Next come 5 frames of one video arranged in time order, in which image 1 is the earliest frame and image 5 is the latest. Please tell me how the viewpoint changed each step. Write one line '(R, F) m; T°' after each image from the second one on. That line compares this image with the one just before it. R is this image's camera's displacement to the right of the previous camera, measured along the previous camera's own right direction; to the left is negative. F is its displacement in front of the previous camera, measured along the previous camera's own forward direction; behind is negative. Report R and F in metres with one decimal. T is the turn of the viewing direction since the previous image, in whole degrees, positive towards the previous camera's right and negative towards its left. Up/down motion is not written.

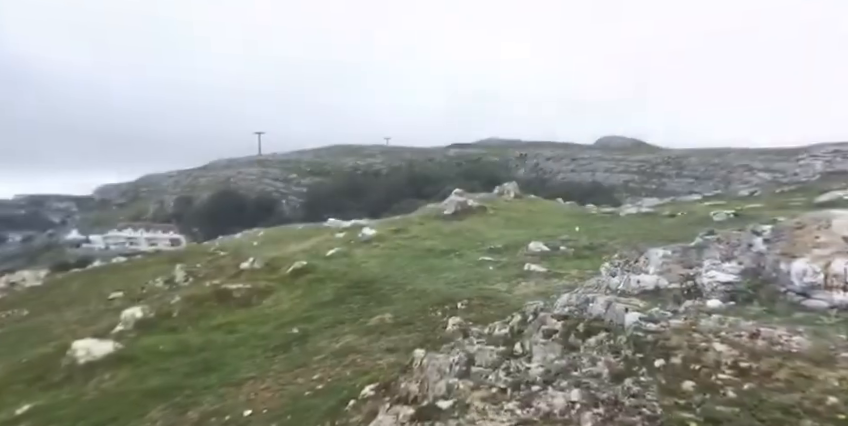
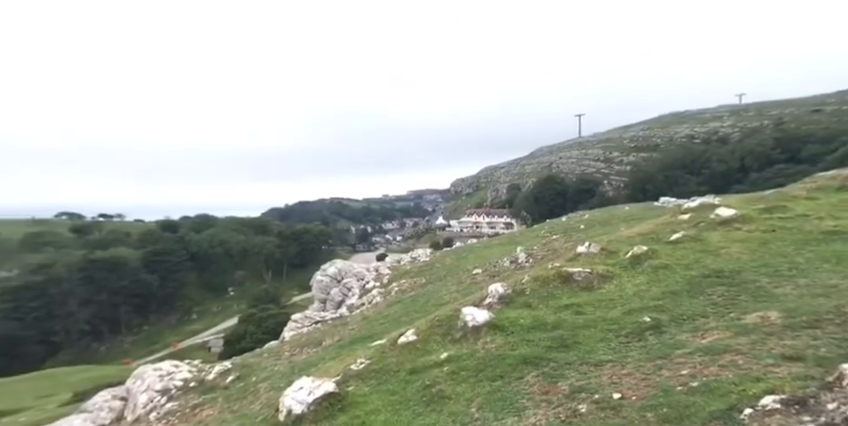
(-0.5, +0.2) m; -33°
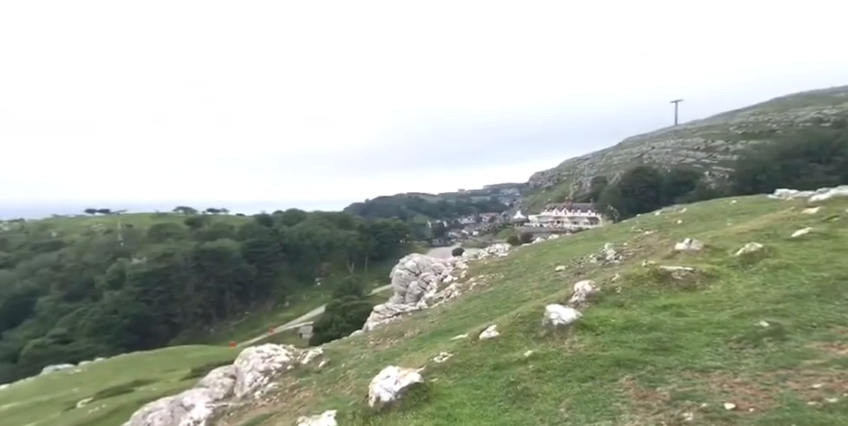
(-0.2, +0.3) m; -9°
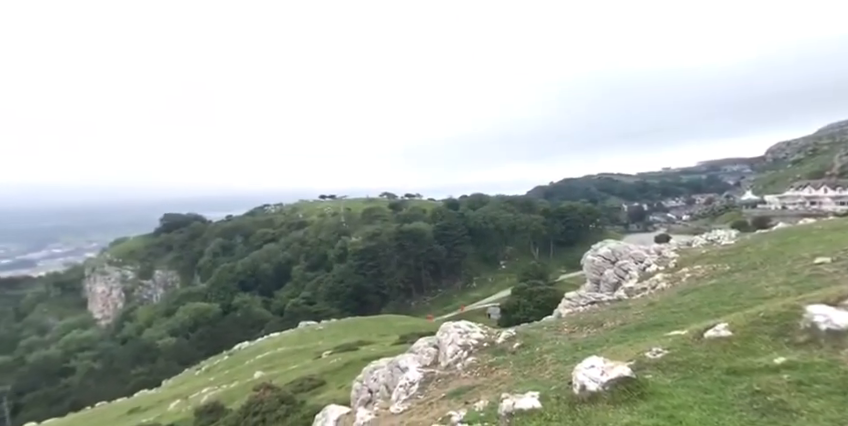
(-1.5, +1.2) m; -21°
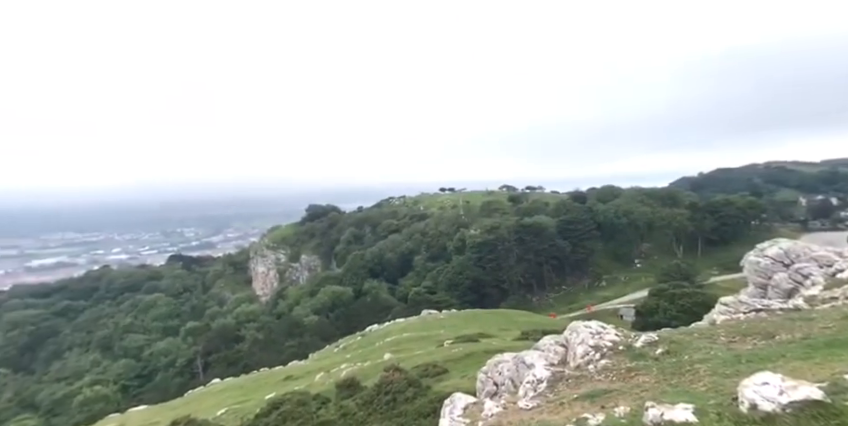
(-3.2, +4.1) m; -14°
